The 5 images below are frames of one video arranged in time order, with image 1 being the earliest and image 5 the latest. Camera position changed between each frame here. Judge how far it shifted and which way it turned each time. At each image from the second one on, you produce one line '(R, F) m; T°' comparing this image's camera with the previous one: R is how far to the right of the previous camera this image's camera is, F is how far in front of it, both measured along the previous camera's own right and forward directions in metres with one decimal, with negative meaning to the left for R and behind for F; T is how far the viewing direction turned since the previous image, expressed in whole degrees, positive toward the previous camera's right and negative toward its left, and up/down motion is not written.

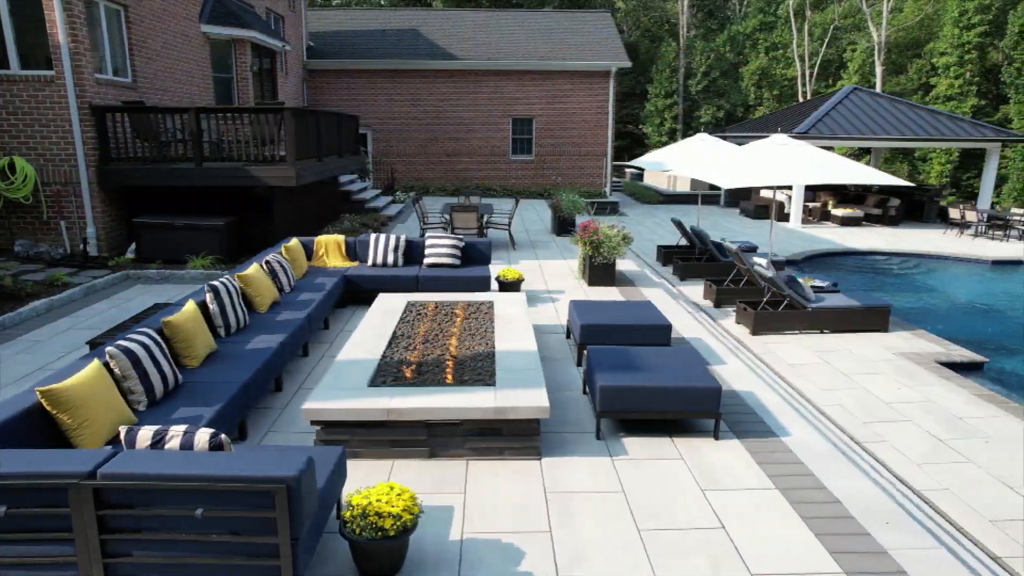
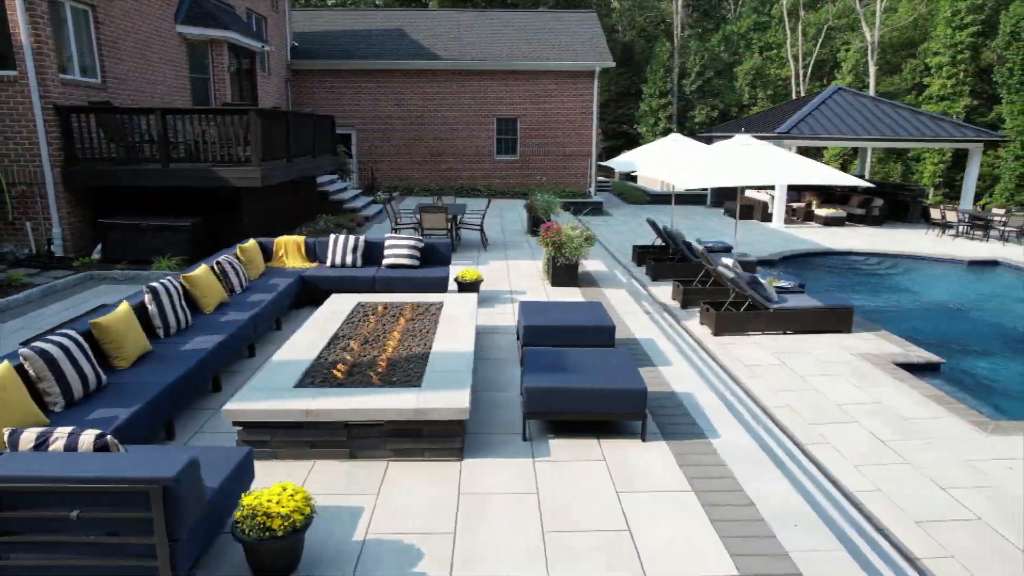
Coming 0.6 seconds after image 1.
(+0.6, 0.0) m; 0°
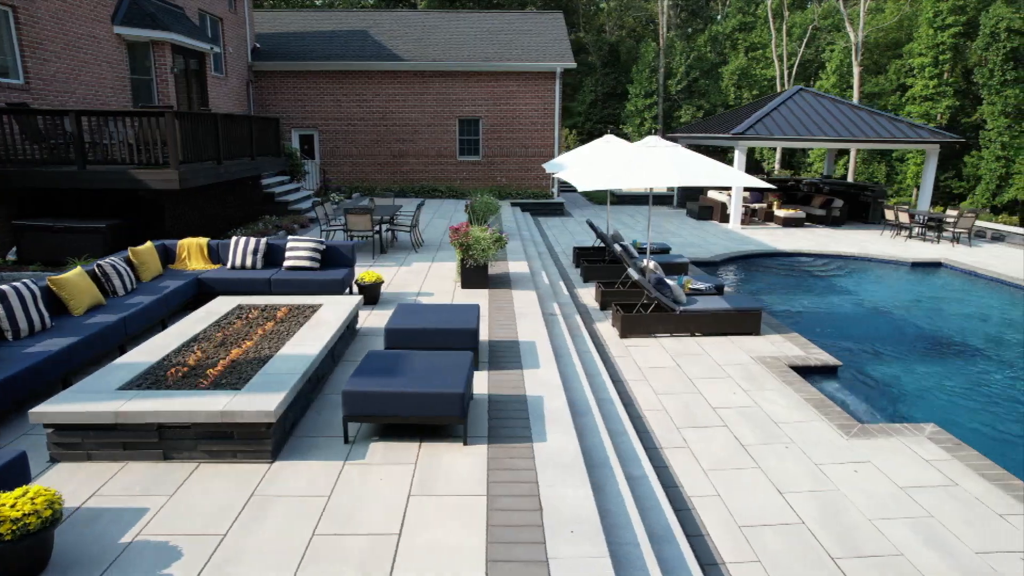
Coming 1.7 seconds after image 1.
(+1.3, 0.0) m; 0°
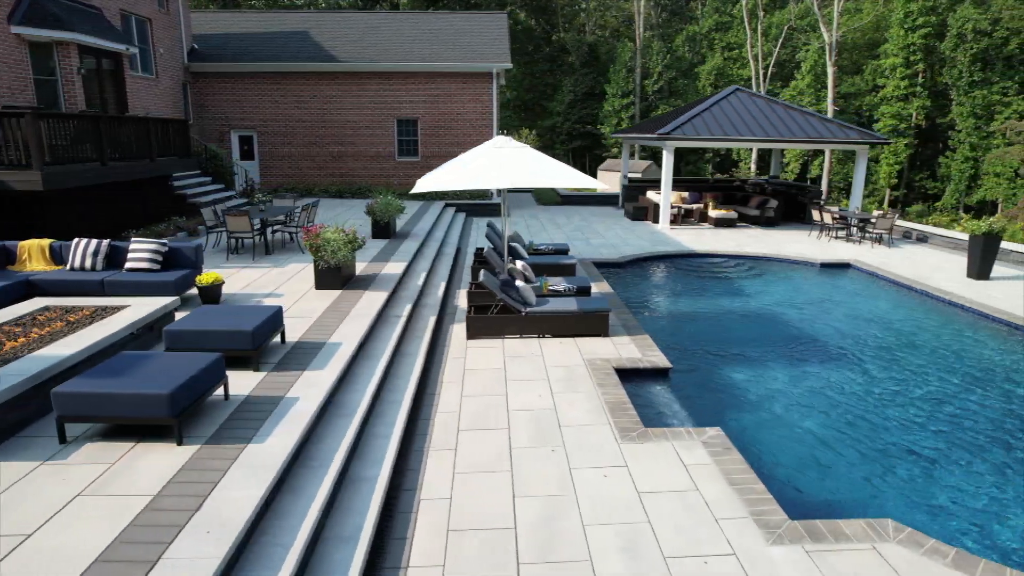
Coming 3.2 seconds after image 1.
(+2.2, 0.0) m; 0°
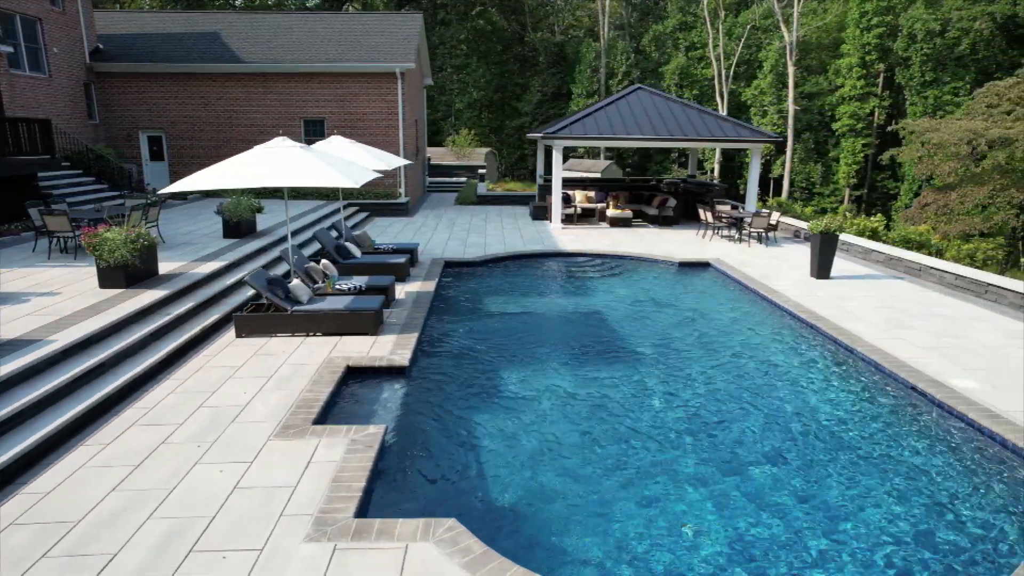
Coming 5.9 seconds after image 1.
(+3.3, 0.0) m; 0°
